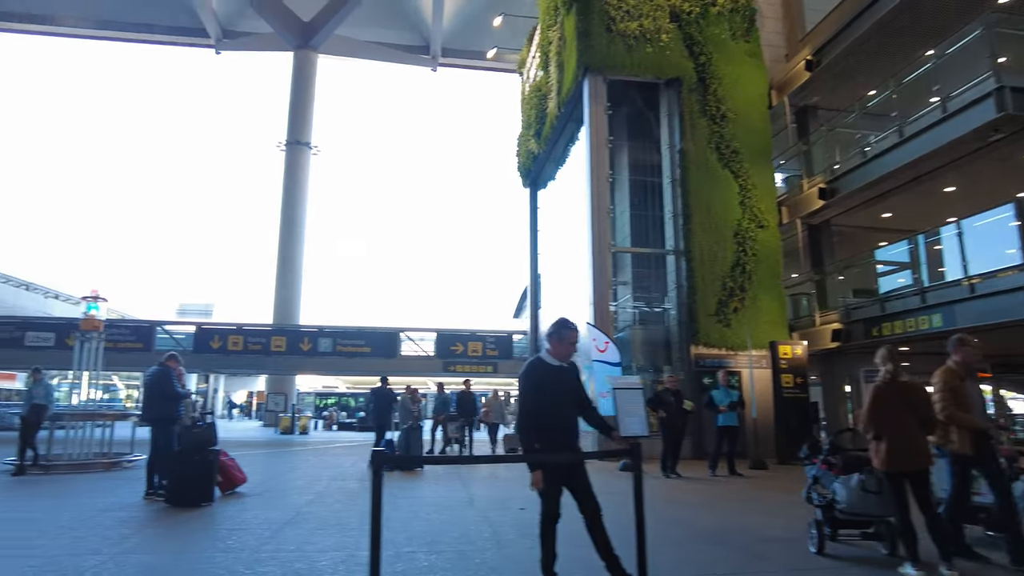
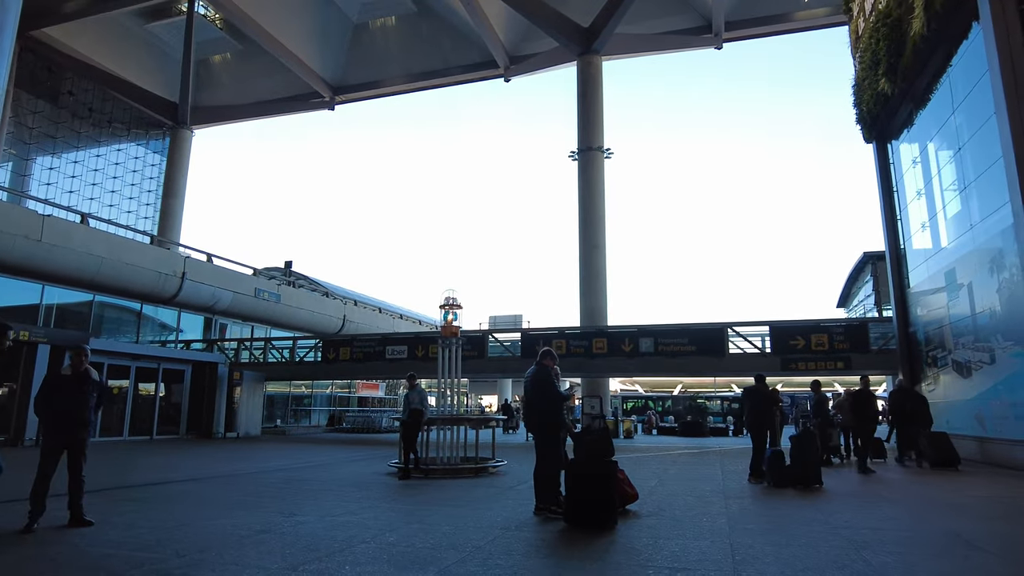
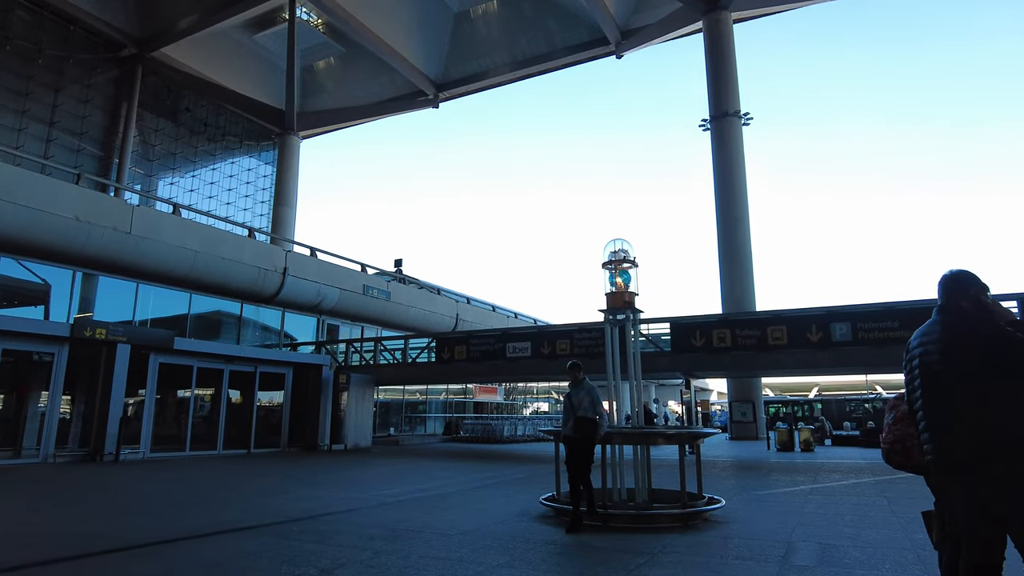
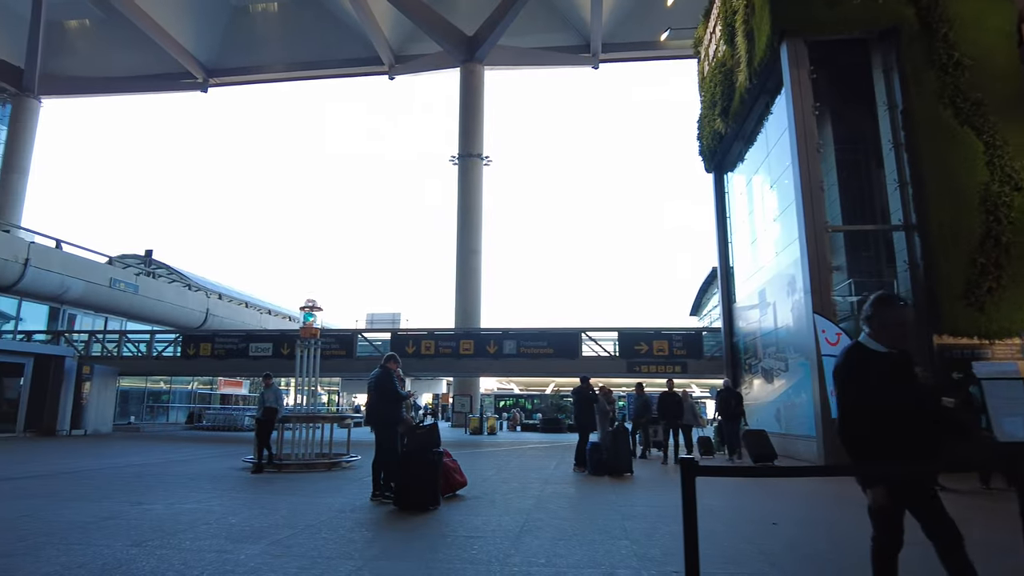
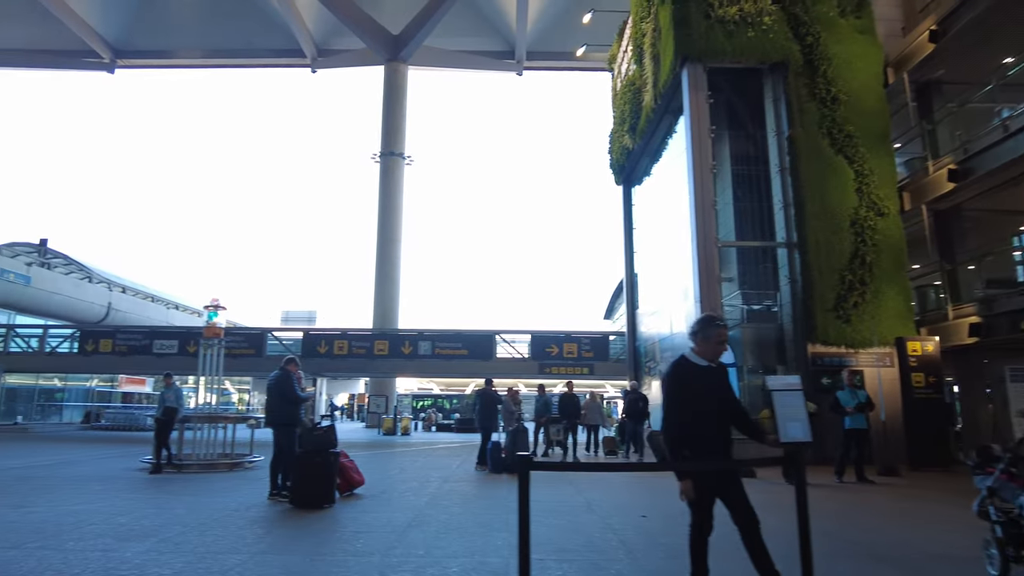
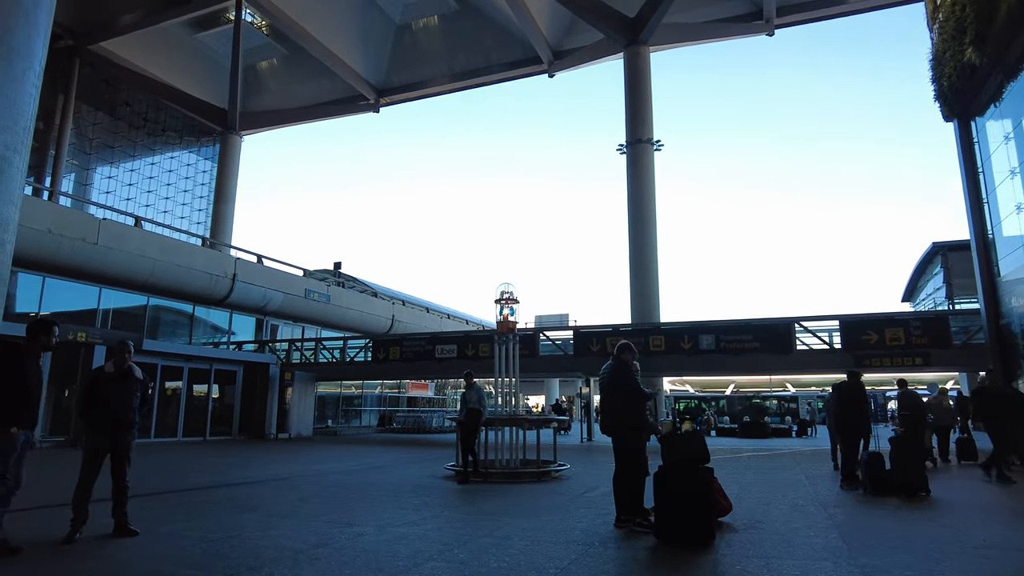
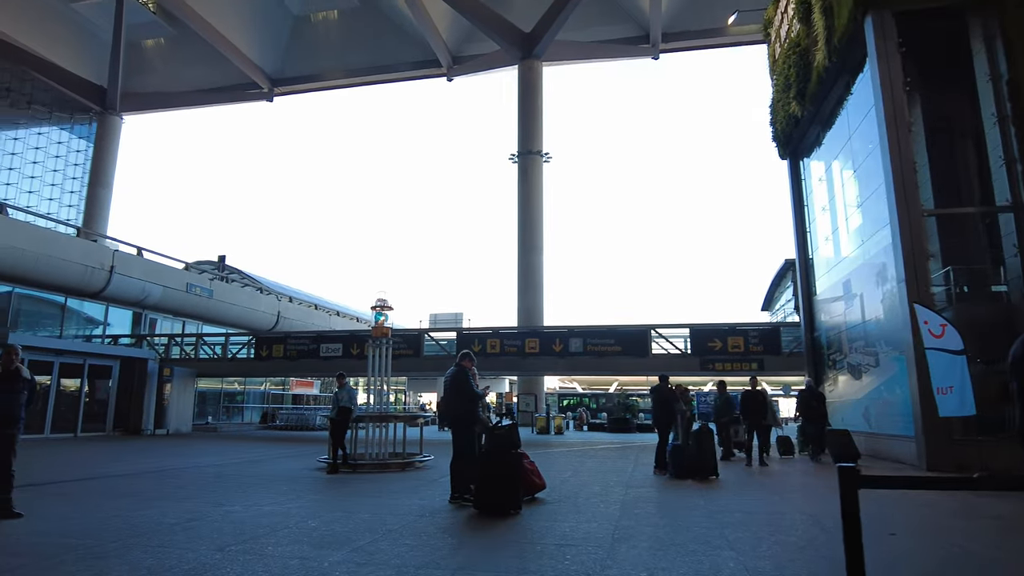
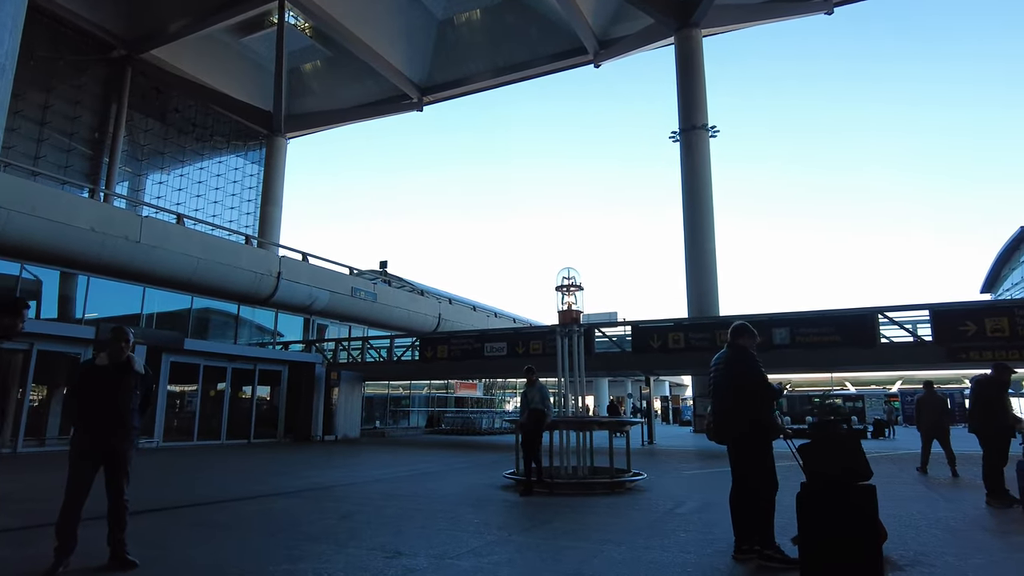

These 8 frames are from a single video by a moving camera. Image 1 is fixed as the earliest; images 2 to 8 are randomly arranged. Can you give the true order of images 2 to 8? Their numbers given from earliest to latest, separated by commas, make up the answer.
5, 4, 7, 2, 6, 8, 3
